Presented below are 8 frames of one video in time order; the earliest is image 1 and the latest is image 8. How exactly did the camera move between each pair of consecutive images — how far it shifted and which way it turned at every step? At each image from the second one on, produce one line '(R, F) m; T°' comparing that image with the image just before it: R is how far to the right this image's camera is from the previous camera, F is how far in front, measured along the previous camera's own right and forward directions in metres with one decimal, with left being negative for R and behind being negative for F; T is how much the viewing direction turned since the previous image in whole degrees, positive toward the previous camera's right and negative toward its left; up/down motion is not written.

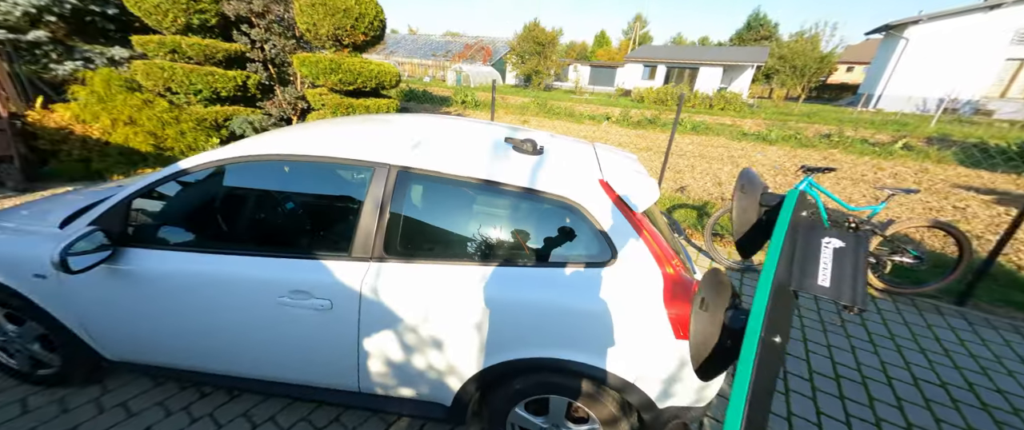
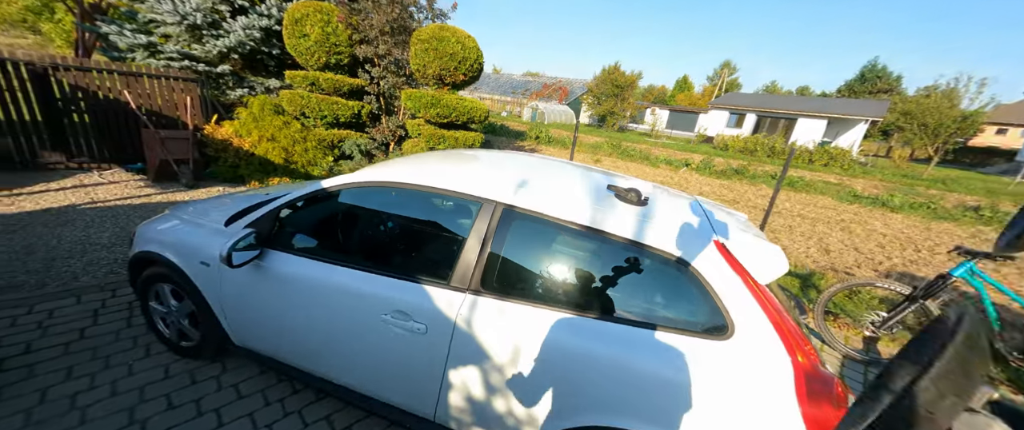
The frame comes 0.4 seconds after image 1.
(-0.2, 0.0) m; -11°
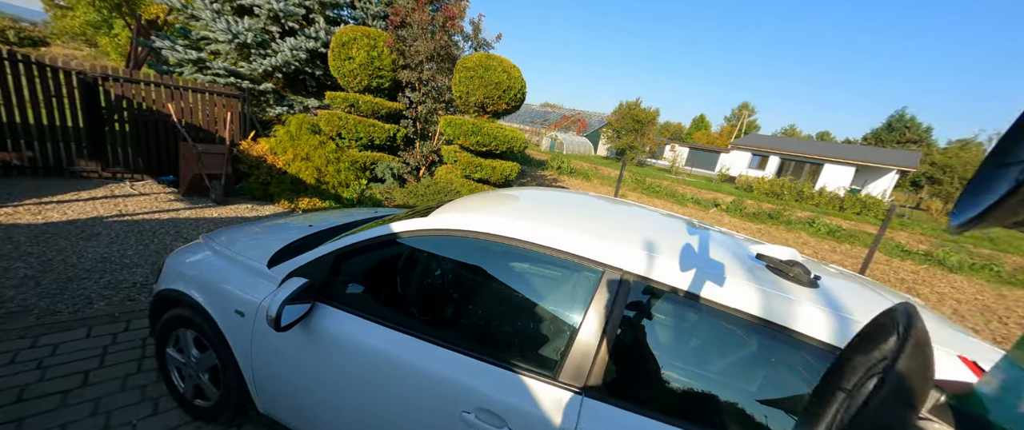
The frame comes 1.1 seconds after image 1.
(-0.4, +0.3) m; -2°
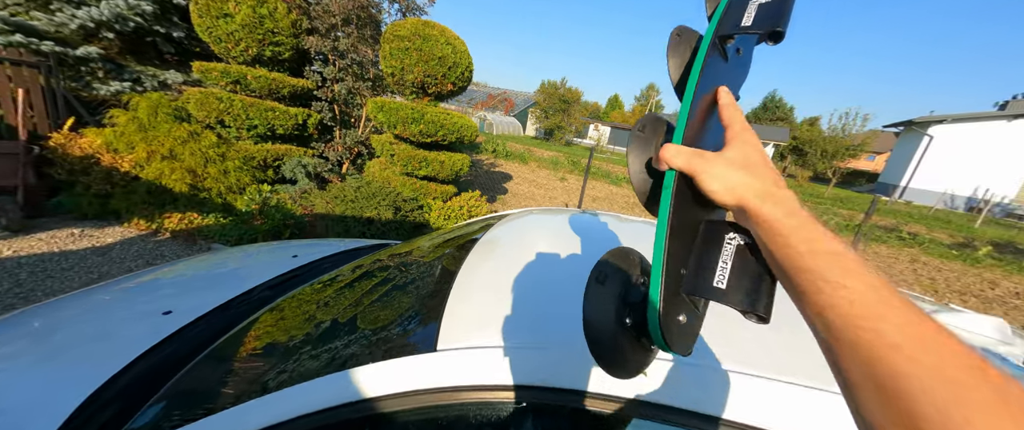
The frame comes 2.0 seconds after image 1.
(-0.3, +0.8) m; +12°
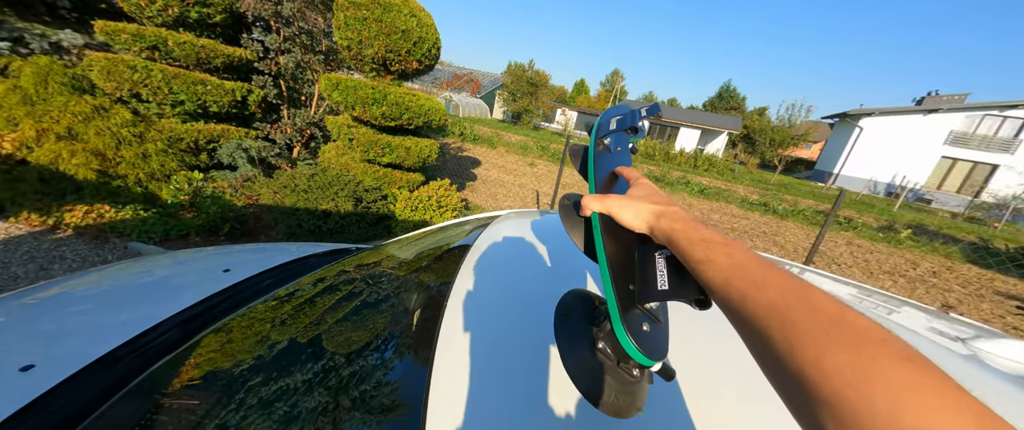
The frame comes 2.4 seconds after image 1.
(-0.1, +0.2) m; +6°
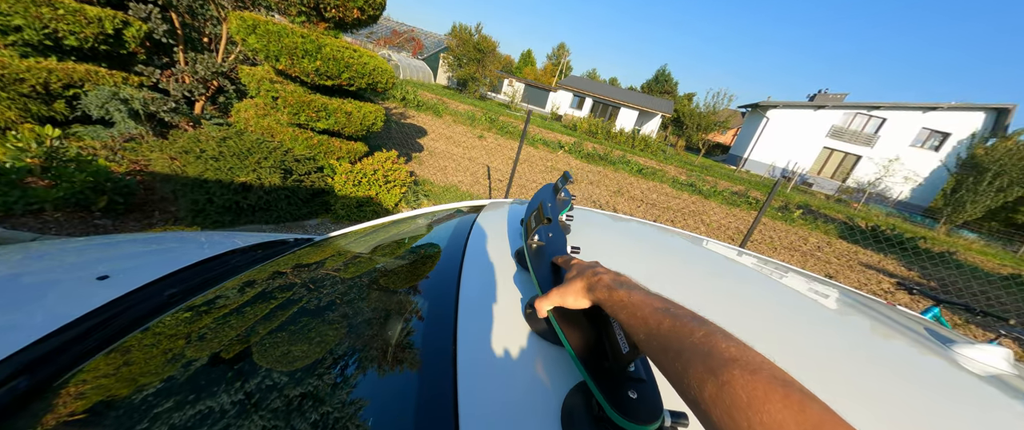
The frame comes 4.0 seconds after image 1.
(-0.2, +0.2) m; +10°
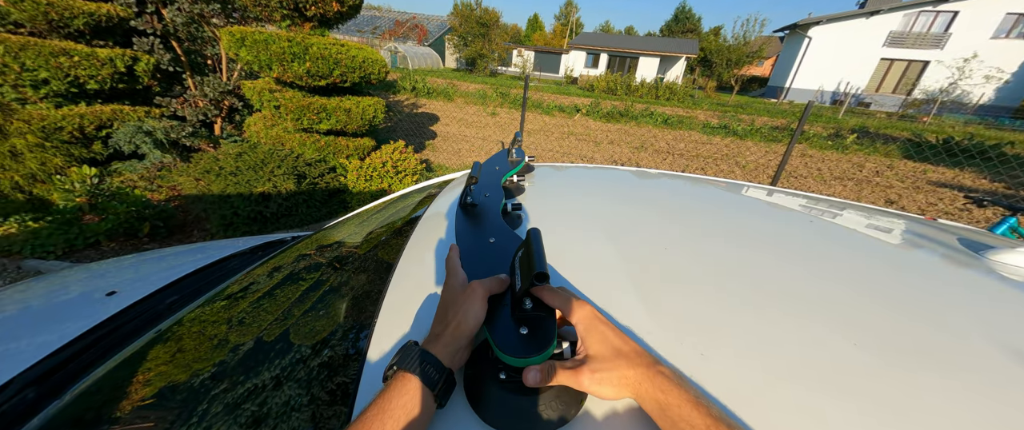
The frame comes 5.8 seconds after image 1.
(+0.2, +0.1) m; -6°
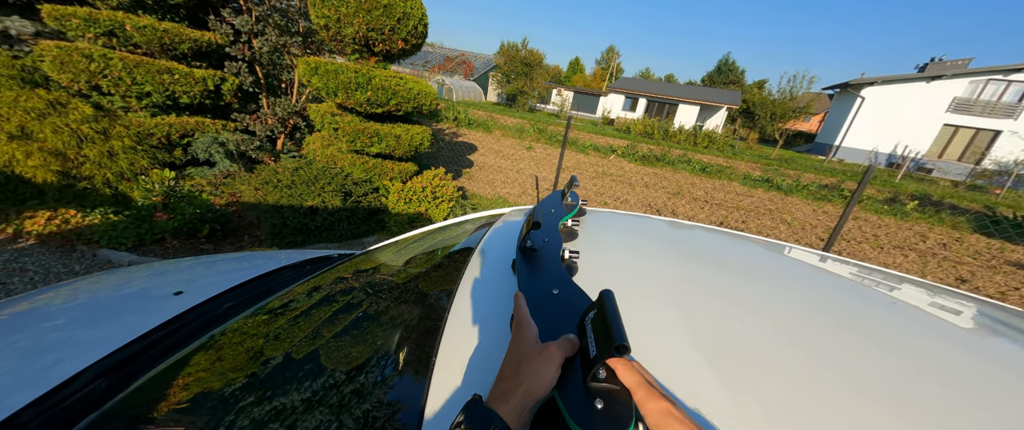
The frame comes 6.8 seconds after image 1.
(-0.1, 0.0) m; -5°
